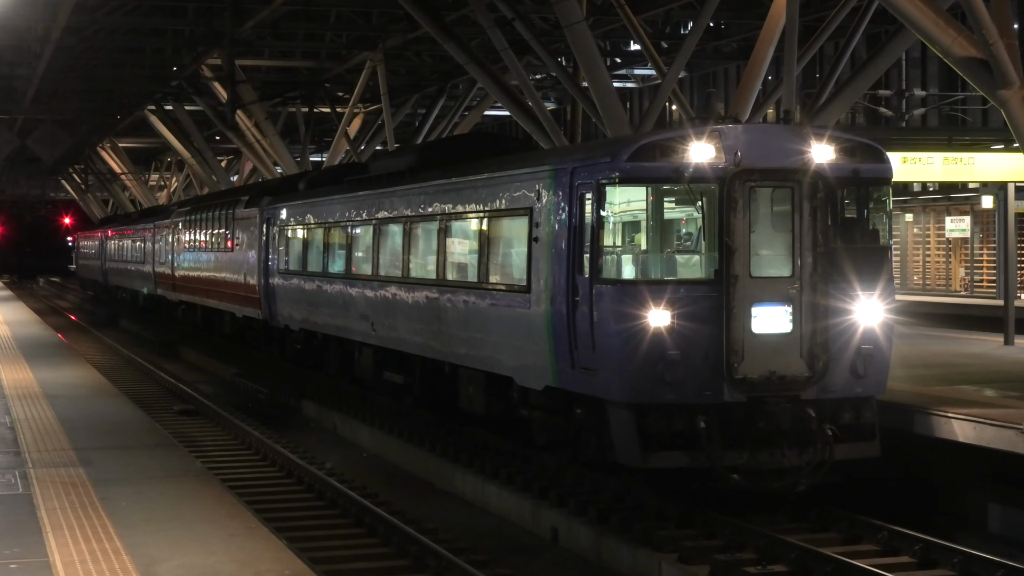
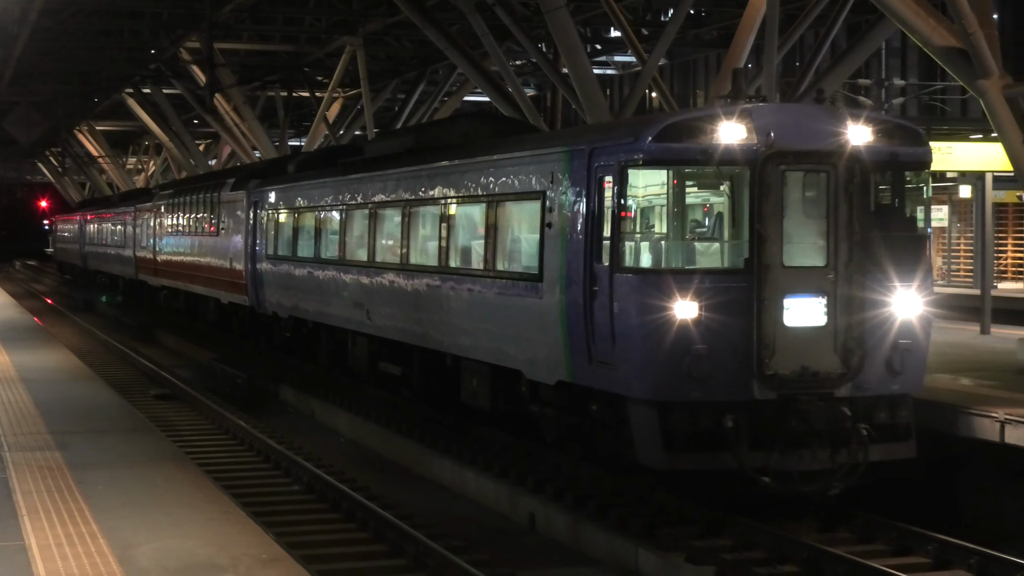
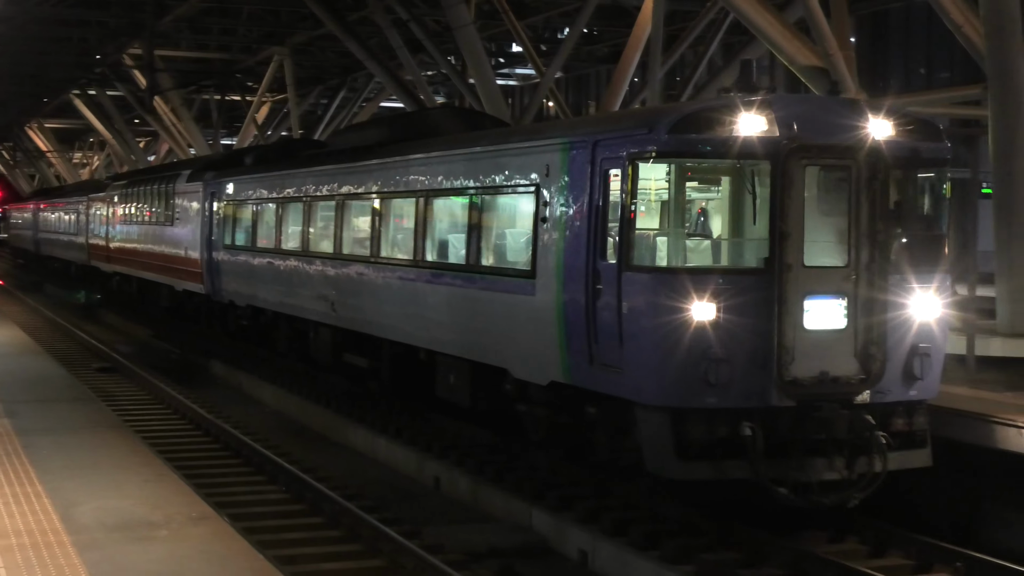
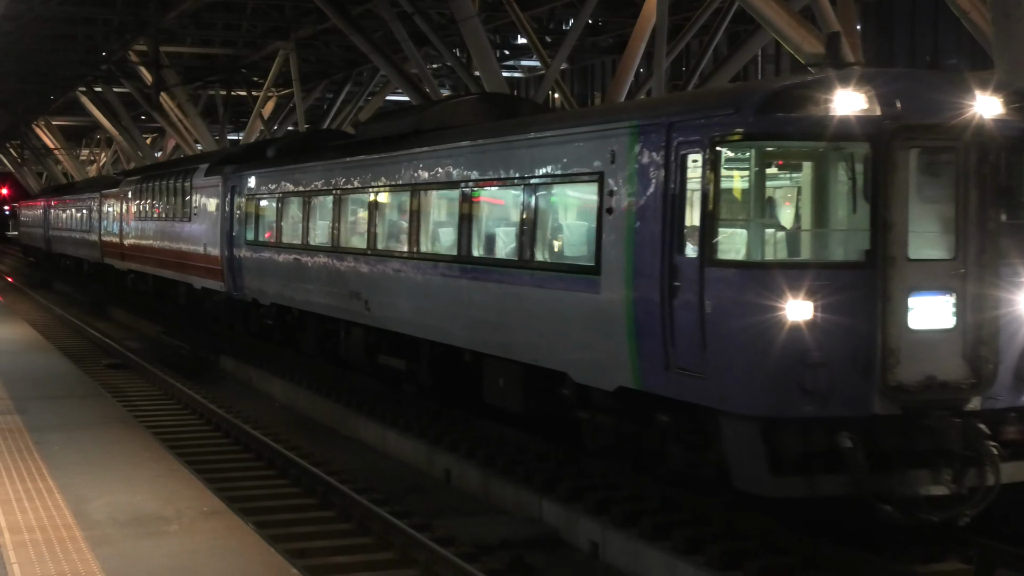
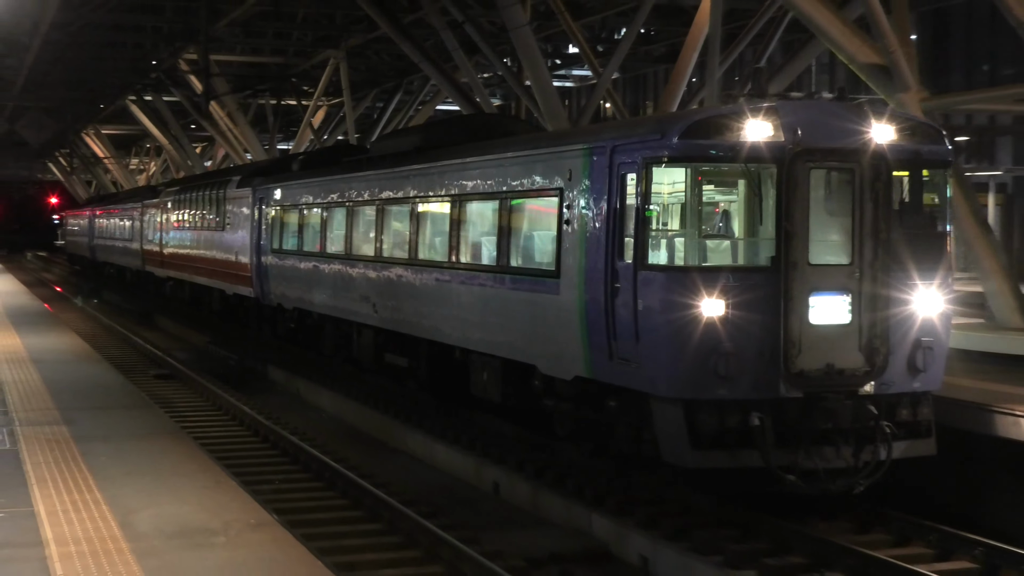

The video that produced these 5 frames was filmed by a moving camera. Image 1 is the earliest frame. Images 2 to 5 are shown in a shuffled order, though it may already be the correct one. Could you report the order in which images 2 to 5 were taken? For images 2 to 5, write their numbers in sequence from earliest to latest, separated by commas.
2, 5, 3, 4
